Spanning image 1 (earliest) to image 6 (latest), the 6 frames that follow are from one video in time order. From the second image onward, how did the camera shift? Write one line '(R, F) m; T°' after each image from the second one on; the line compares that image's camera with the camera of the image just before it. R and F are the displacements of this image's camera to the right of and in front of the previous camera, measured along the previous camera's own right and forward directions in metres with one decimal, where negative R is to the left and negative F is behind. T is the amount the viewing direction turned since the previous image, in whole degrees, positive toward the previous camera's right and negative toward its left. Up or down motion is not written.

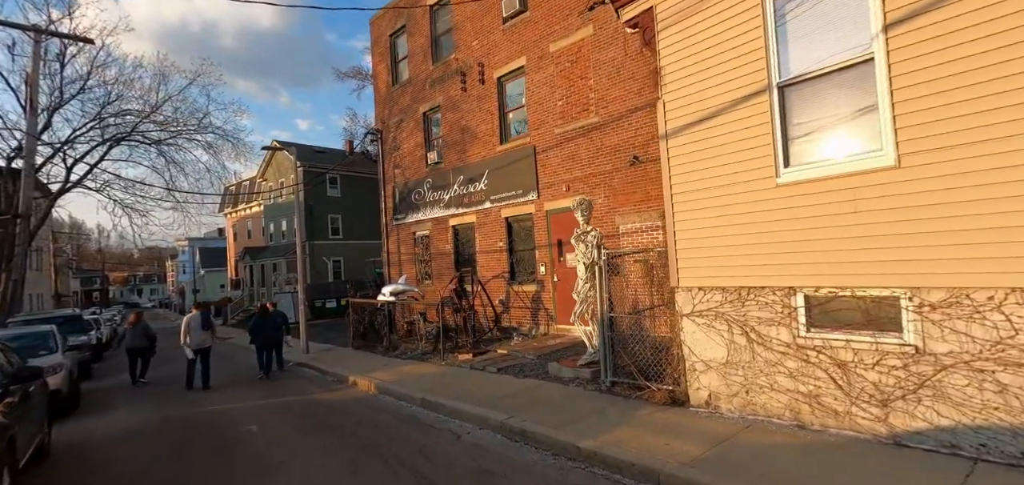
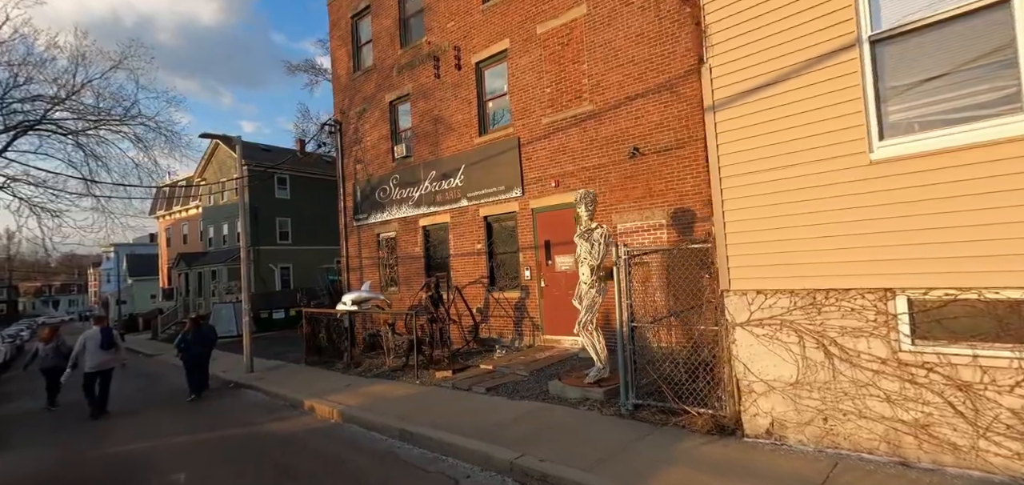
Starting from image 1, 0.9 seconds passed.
(-0.6, +1.2) m; +5°
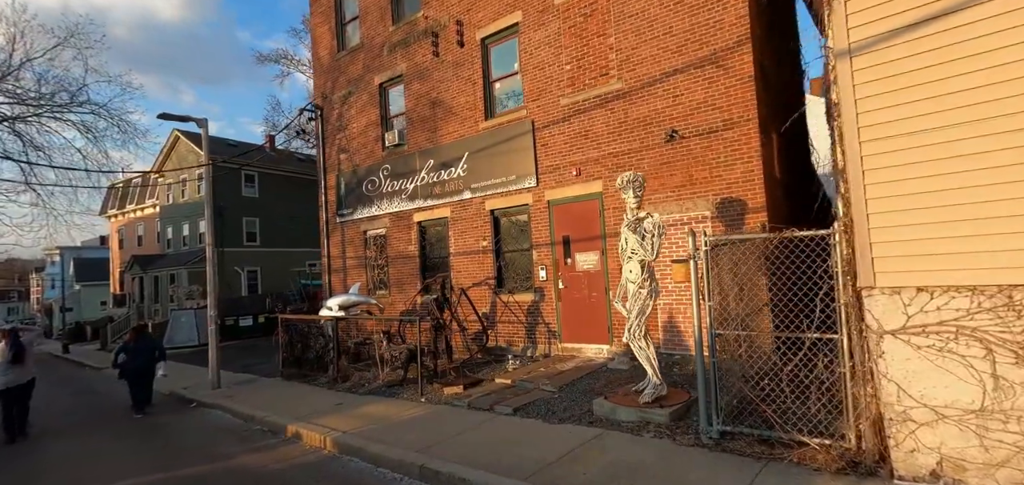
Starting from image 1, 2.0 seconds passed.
(-0.8, +1.2) m; +3°
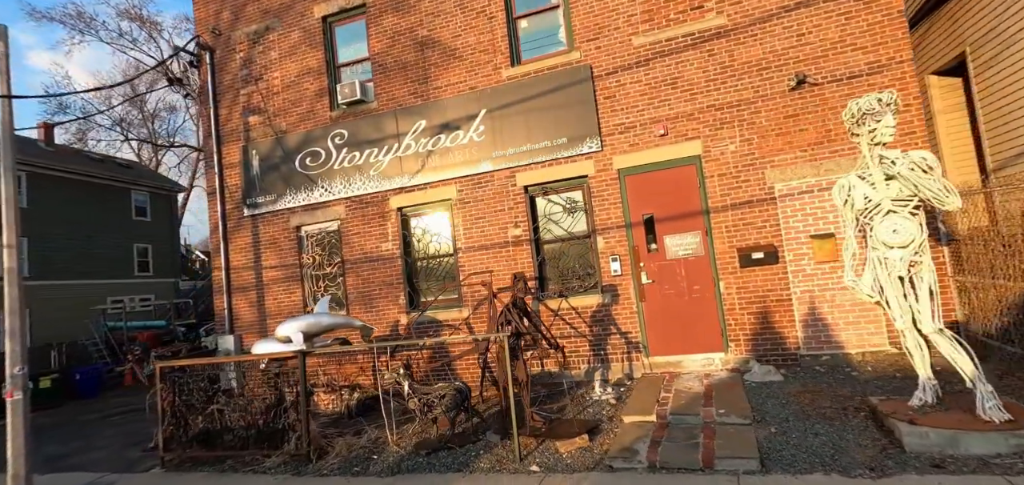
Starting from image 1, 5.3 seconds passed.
(-3.0, +3.2) m; +20°
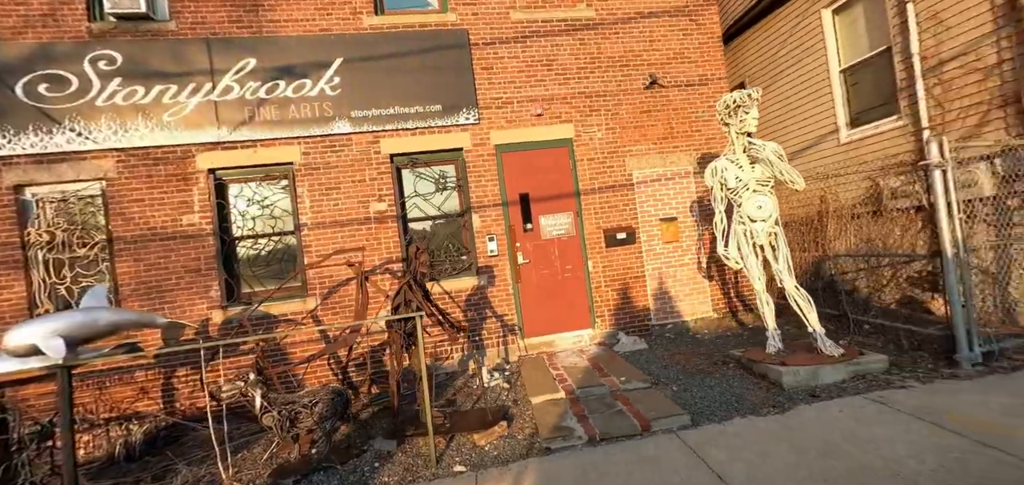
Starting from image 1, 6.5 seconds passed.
(-1.4, +1.0) m; +28°
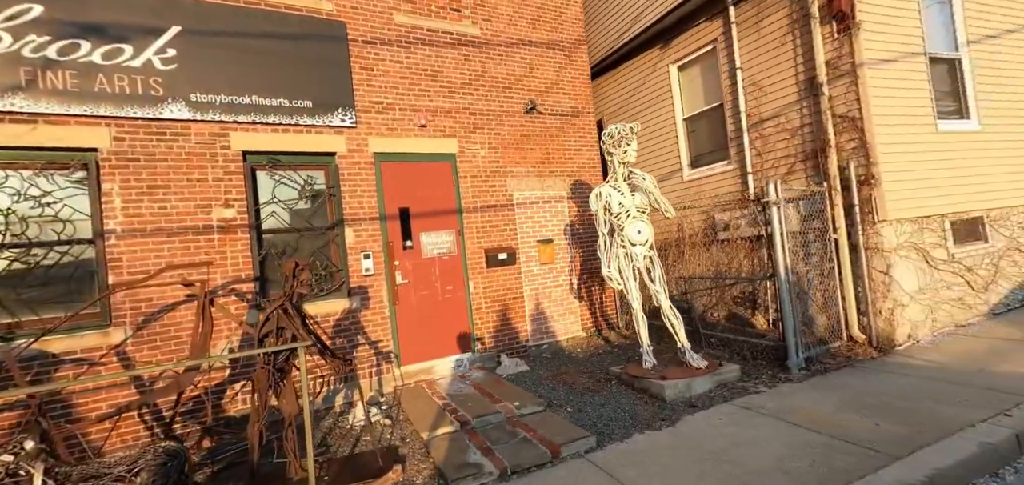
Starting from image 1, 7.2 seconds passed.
(-0.8, +0.5) m; +21°
